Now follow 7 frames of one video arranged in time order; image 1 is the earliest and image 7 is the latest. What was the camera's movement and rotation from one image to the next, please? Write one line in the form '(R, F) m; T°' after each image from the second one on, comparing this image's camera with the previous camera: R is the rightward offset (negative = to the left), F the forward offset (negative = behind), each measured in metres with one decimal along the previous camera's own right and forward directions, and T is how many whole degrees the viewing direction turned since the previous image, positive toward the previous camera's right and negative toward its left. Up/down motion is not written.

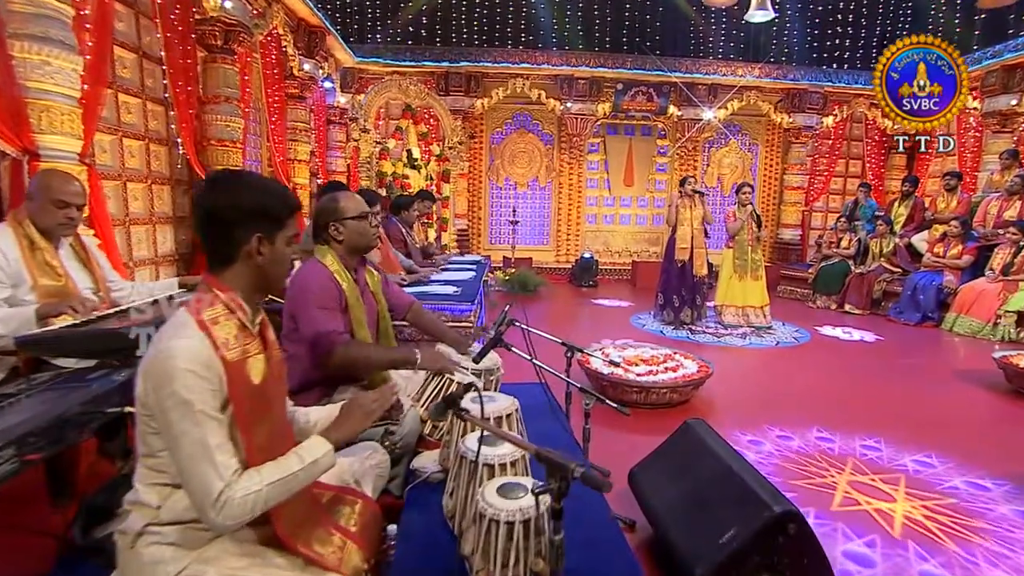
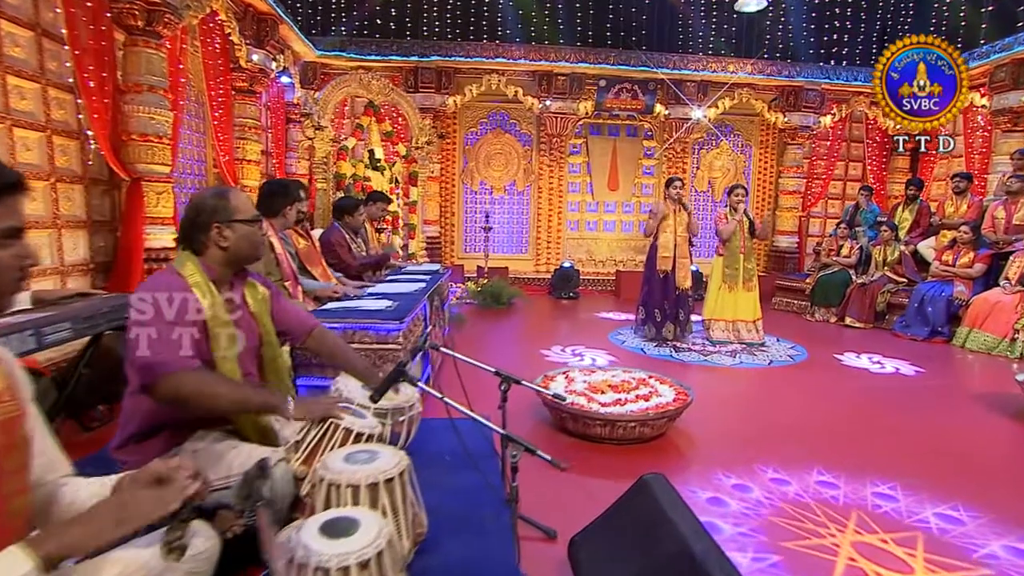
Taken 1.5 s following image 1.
(+0.3, +0.7) m; 0°
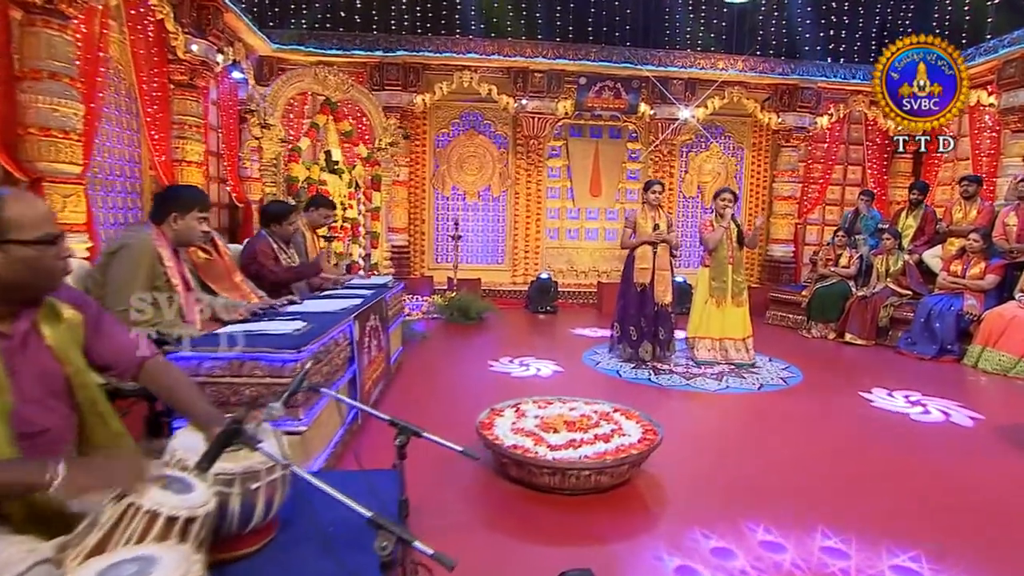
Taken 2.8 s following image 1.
(+0.3, +0.6) m; 0°
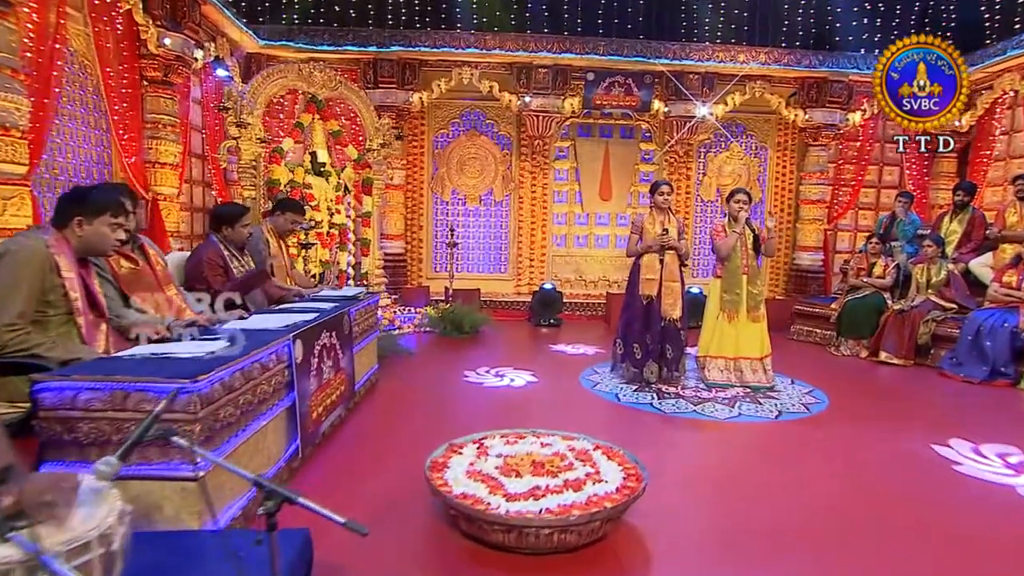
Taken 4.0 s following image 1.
(+0.3, +0.6) m; -3°
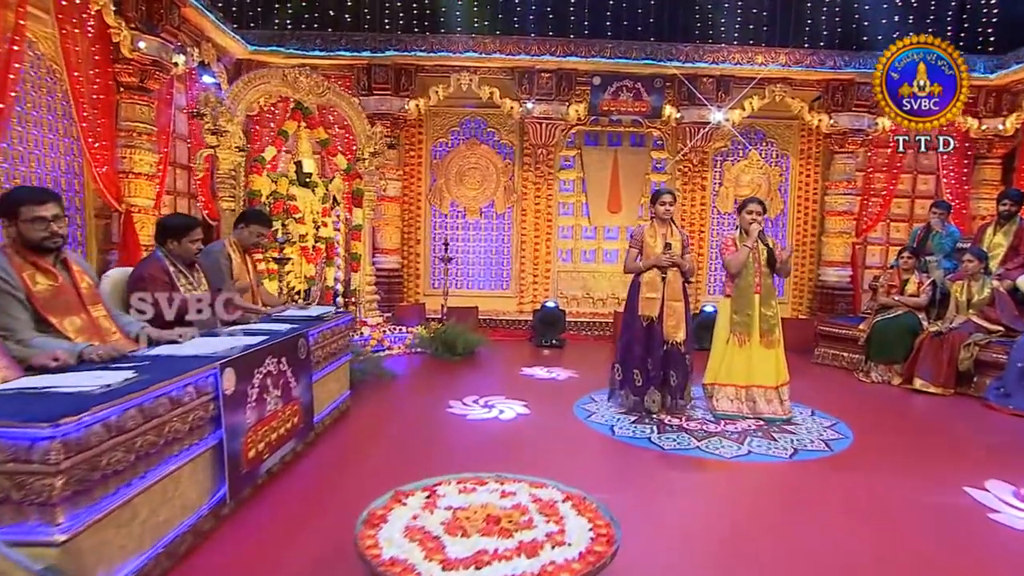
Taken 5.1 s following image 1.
(+0.3, +0.5) m; -2°
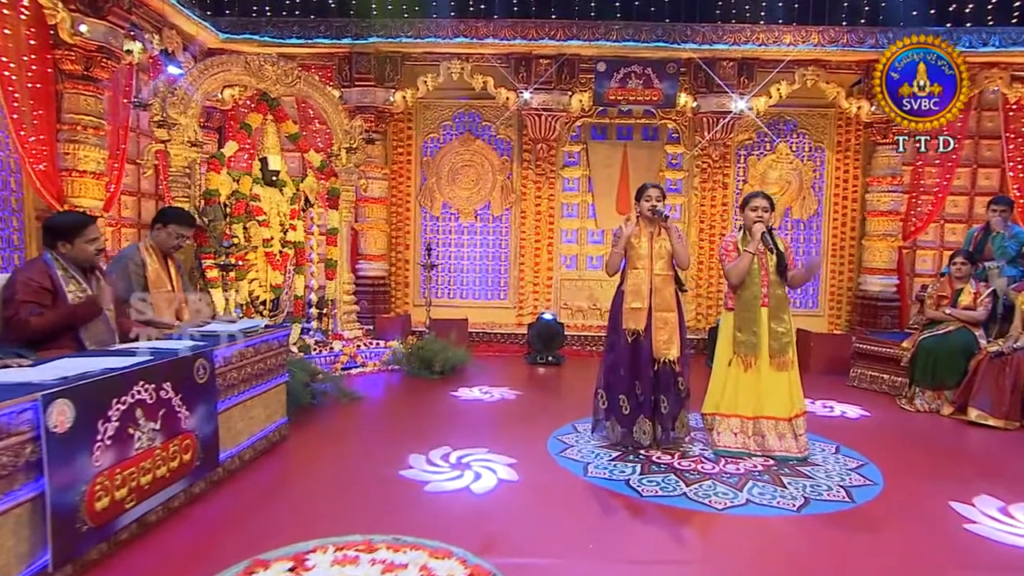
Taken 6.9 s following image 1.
(+0.5, +0.7) m; -4°
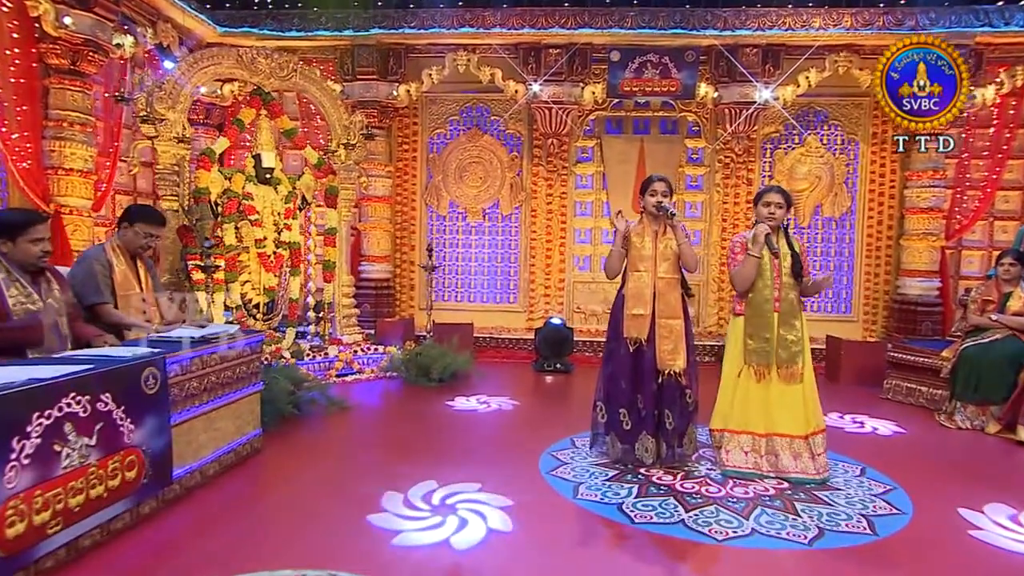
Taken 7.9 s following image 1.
(+0.3, +0.3) m; -3°
